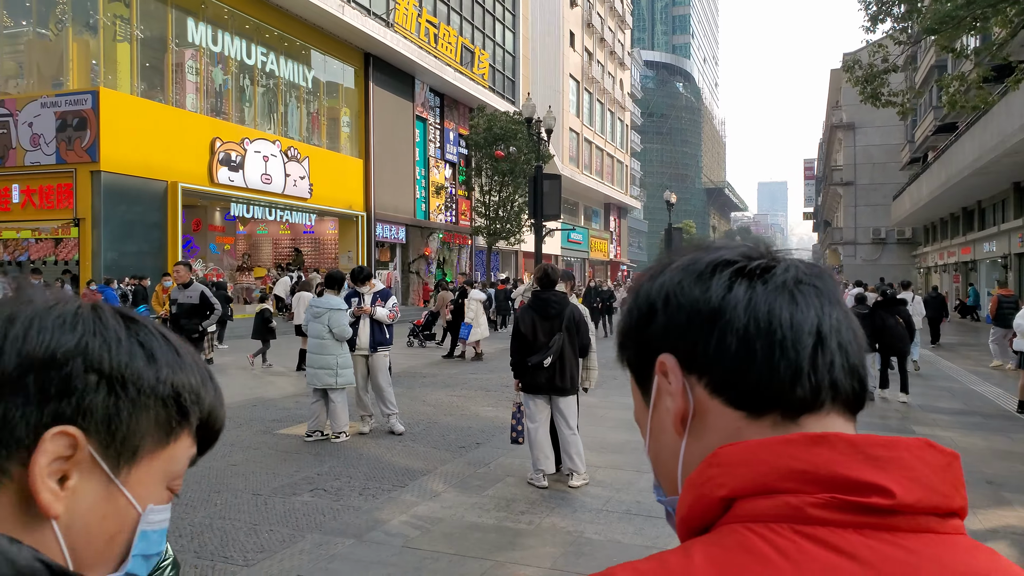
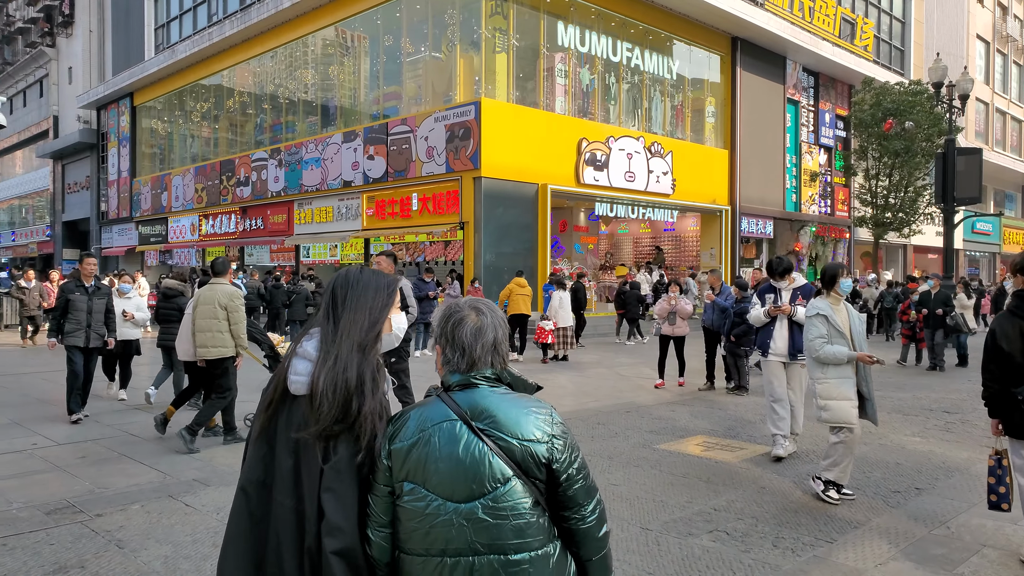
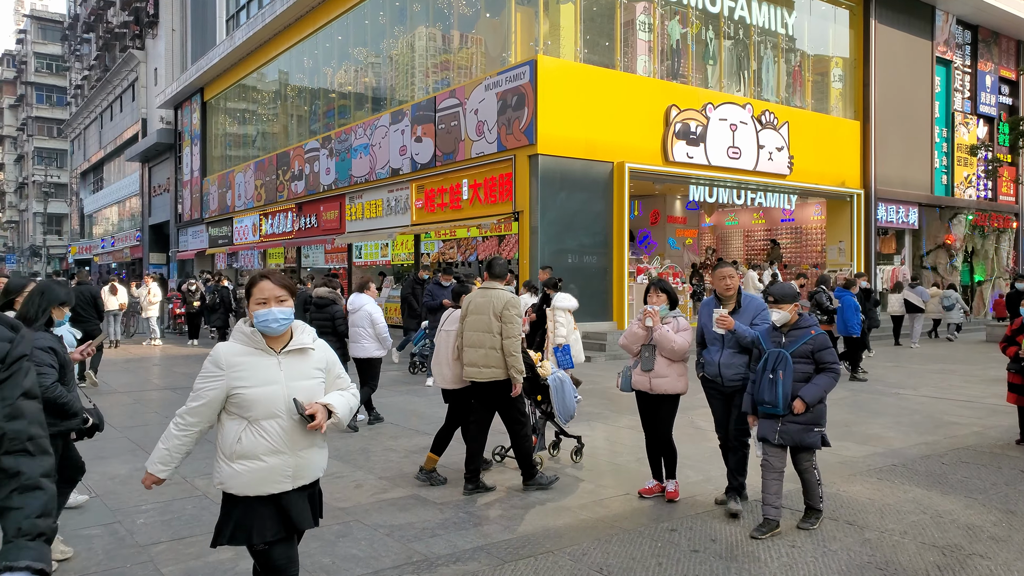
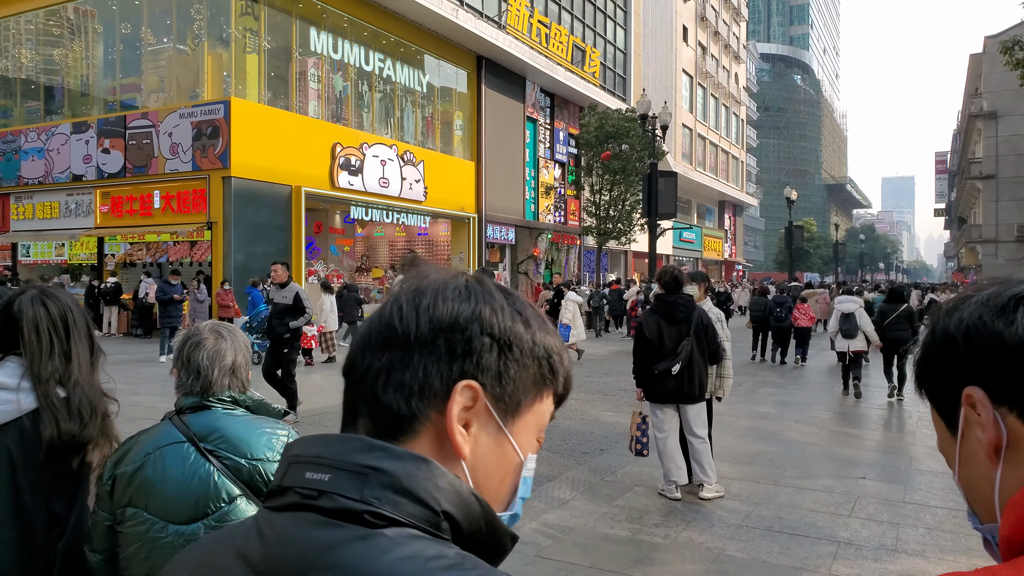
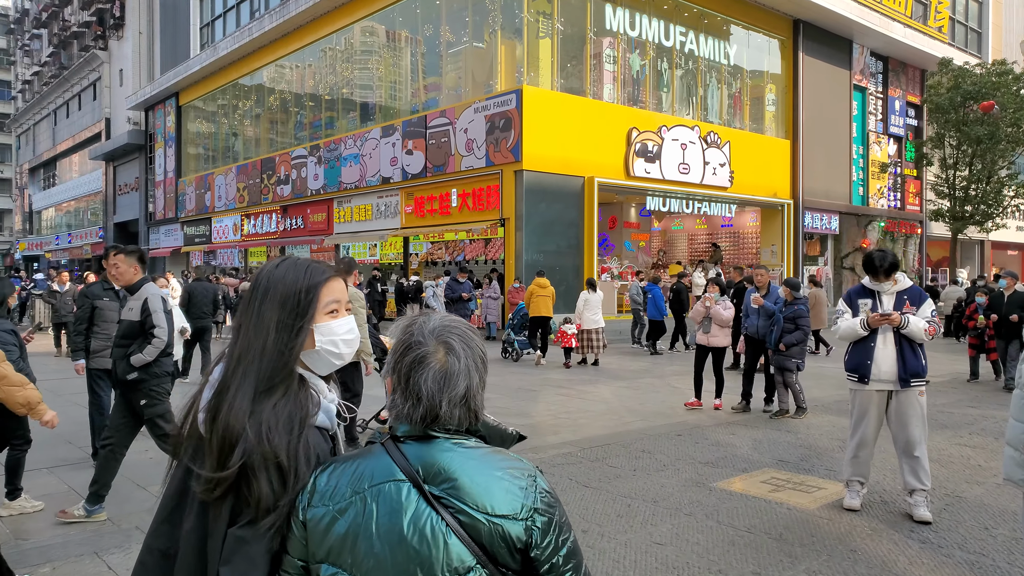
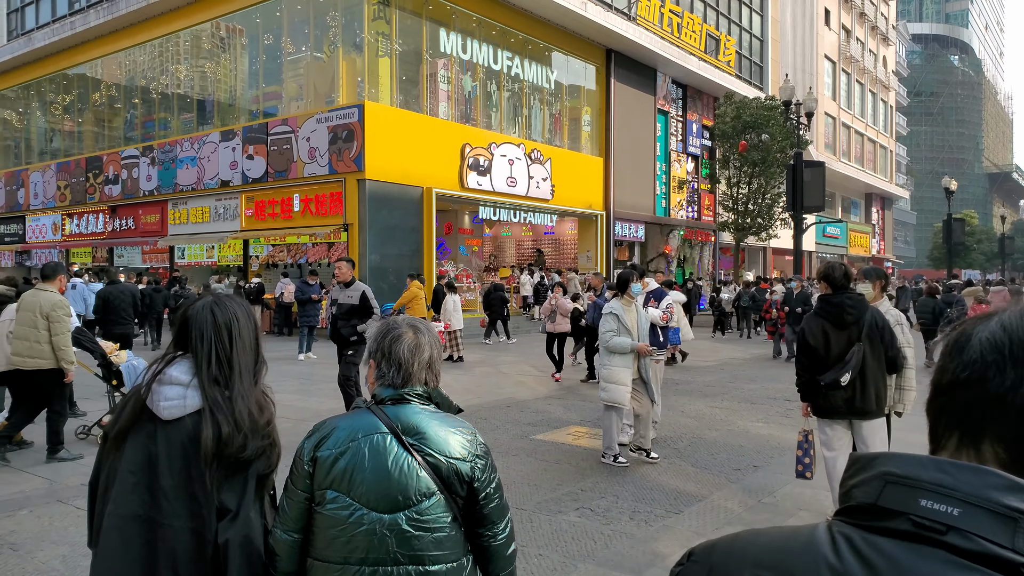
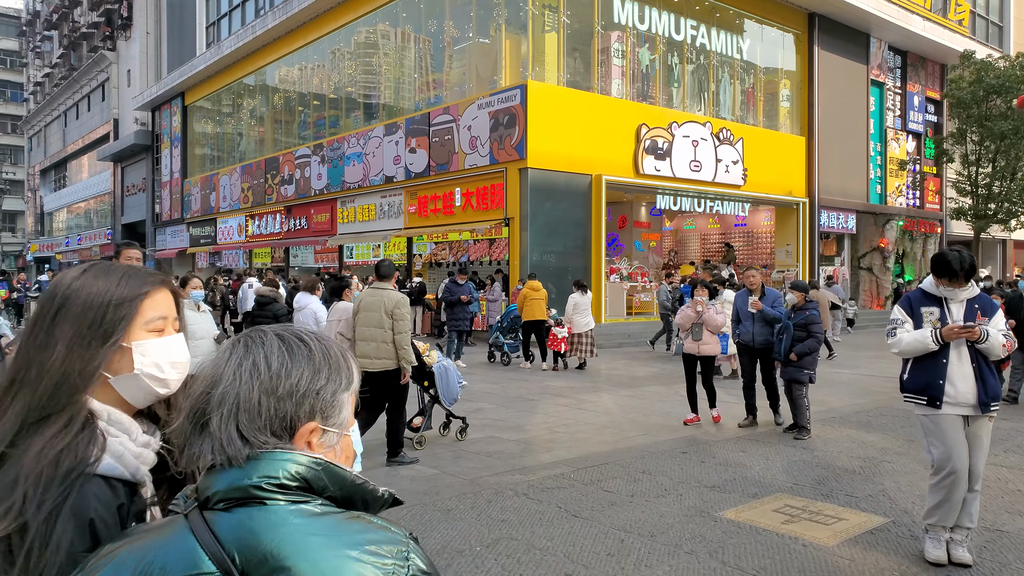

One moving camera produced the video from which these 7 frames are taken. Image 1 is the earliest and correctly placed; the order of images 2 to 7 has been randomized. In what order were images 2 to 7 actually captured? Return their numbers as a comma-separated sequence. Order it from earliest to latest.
4, 6, 2, 5, 7, 3
